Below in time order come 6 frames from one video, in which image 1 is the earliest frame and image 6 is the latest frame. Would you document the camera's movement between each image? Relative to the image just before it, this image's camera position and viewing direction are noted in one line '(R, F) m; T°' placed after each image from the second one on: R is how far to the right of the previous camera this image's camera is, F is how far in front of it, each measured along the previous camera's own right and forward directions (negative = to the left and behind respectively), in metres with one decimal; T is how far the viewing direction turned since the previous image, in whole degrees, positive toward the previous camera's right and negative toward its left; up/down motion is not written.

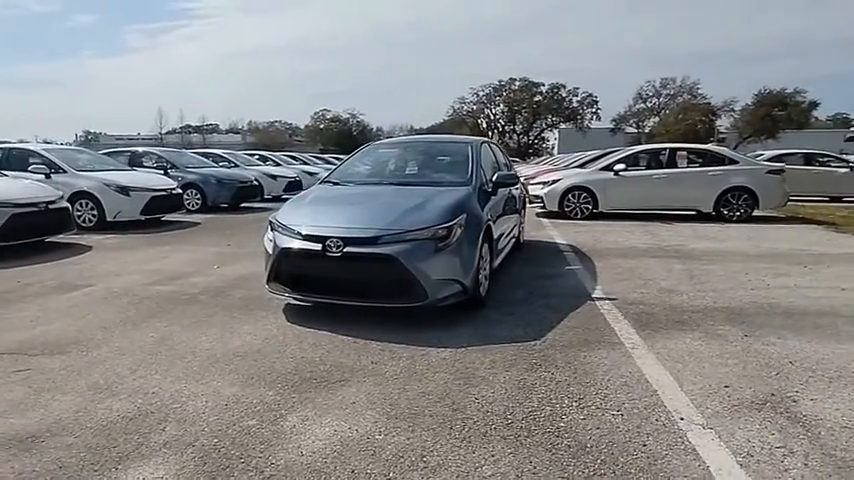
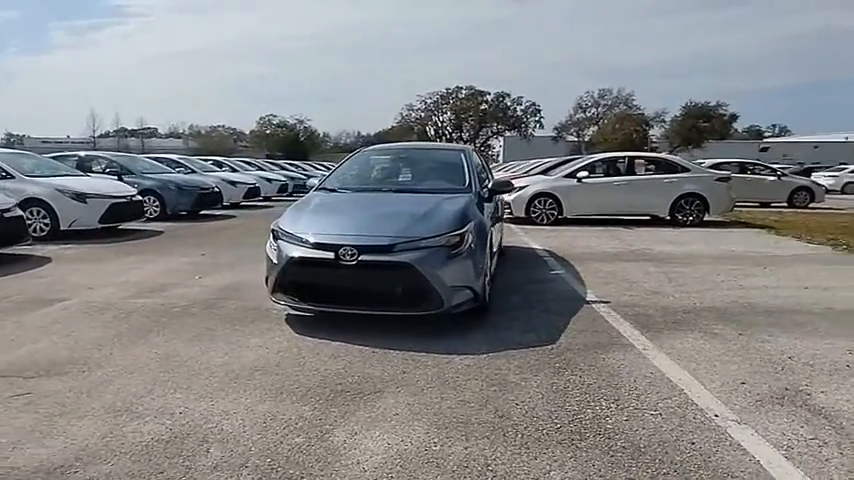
(-0.7, +0.1) m; +6°
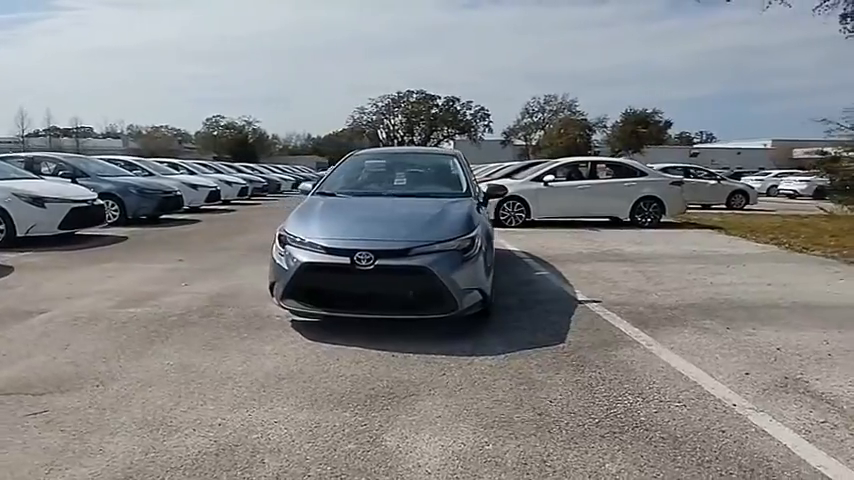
(-0.7, 0.0) m; +6°
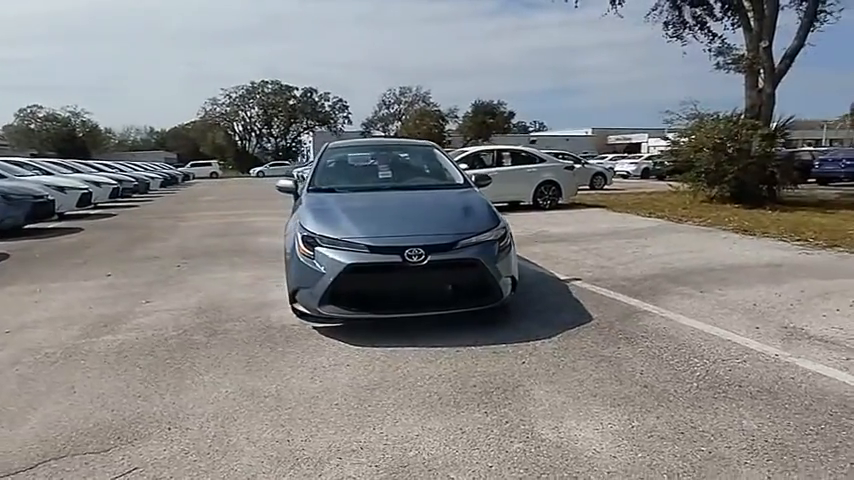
(-1.8, +0.4) m; +15°
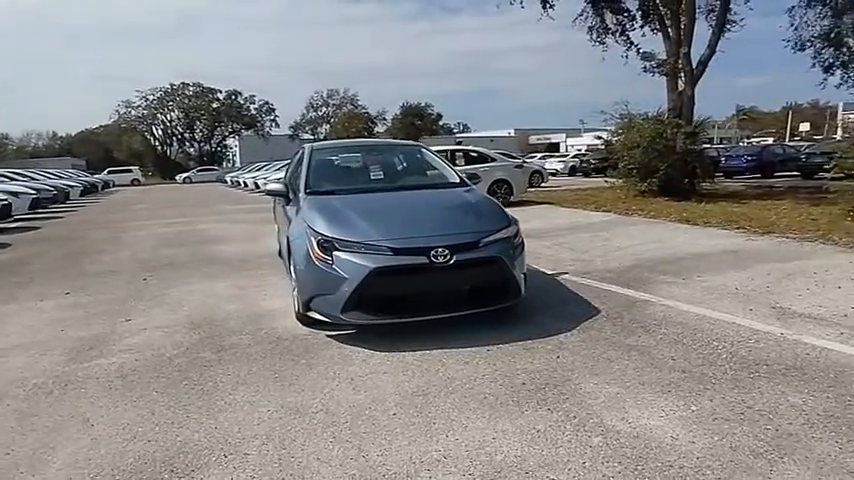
(-0.8, +0.2) m; +8°
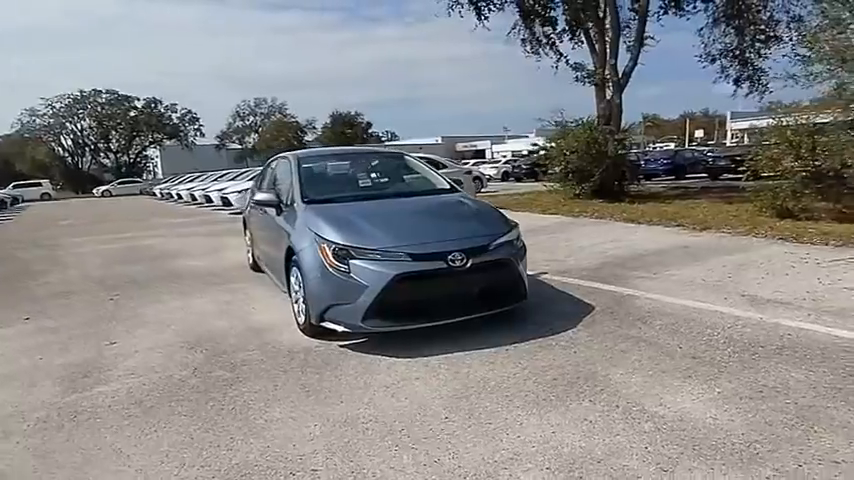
(-0.8, 0.0) m; +7°
